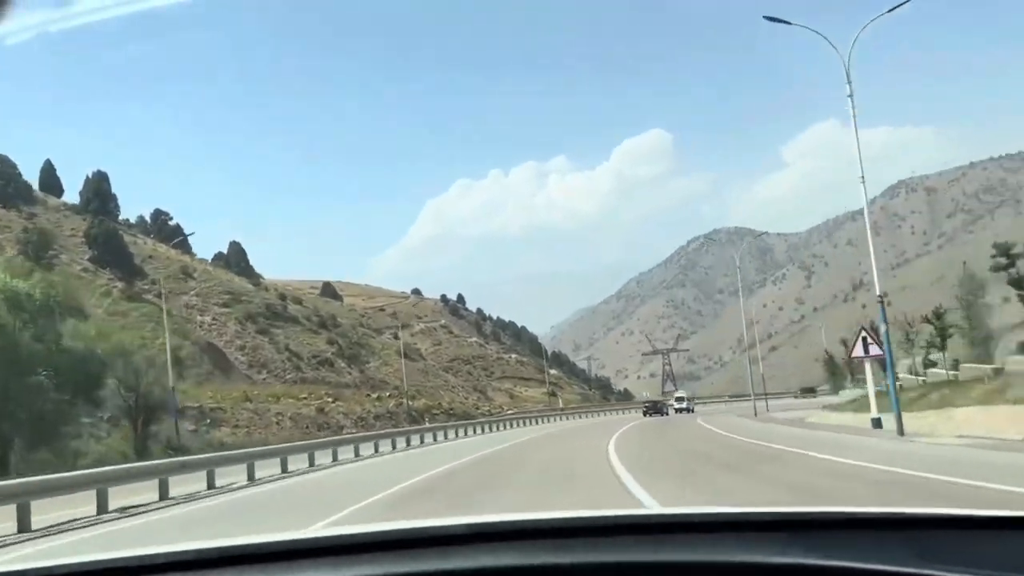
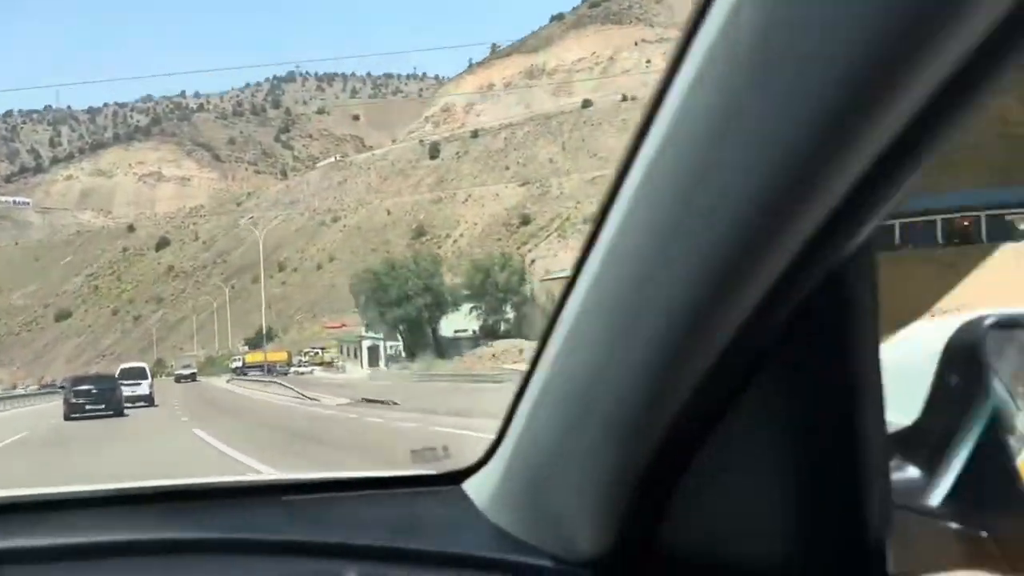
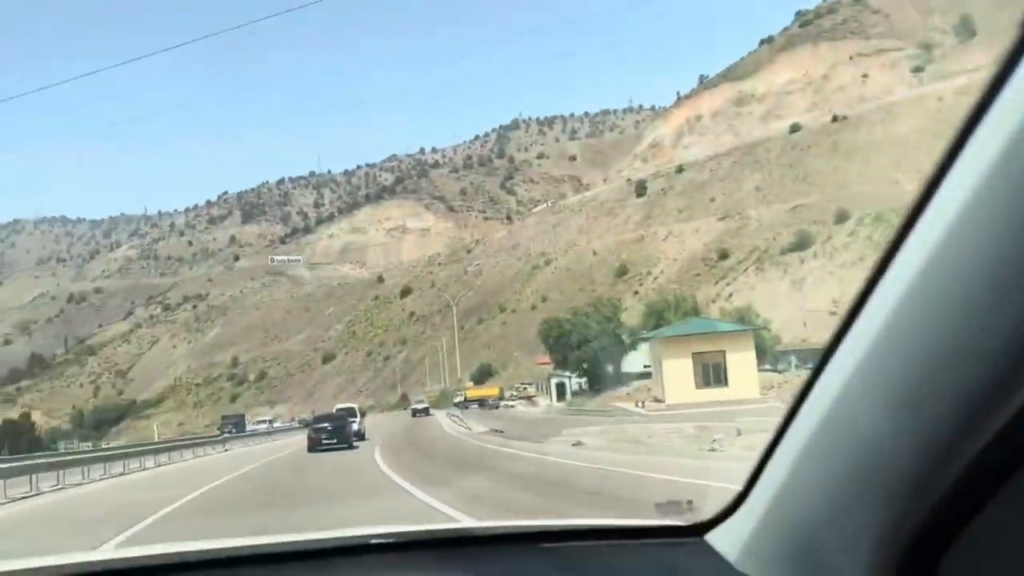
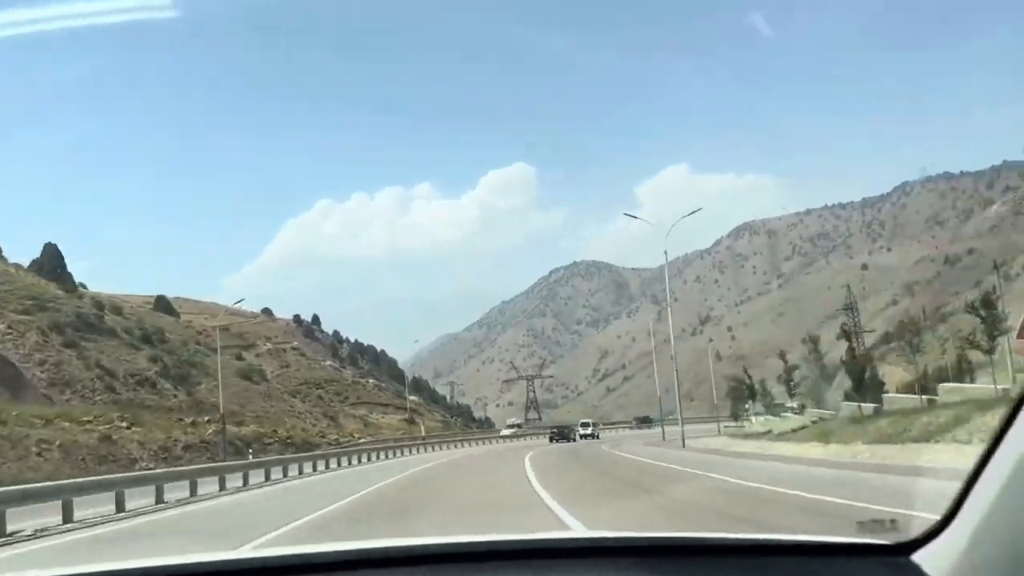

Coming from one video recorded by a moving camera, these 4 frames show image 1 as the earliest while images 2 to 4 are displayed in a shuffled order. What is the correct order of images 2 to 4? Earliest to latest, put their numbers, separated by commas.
4, 3, 2
